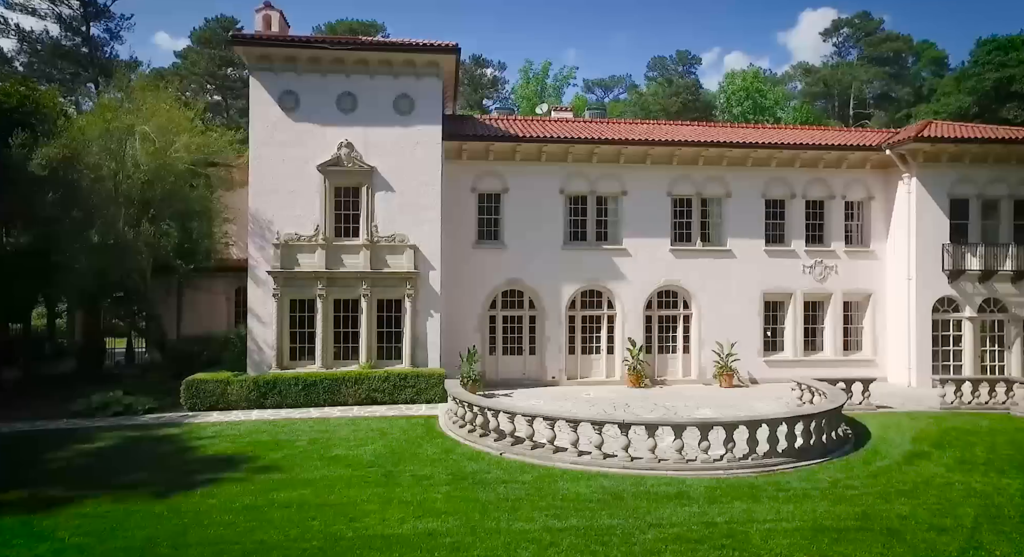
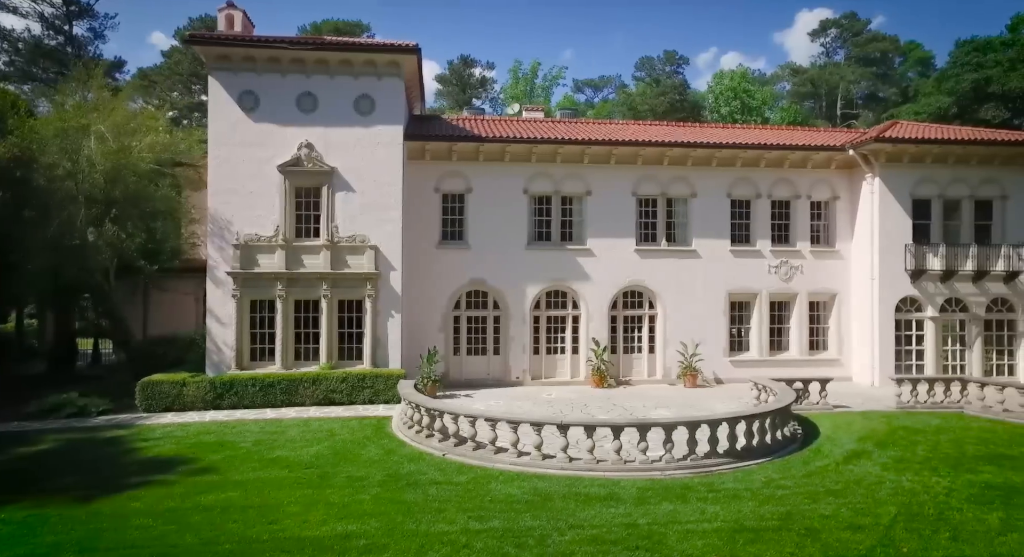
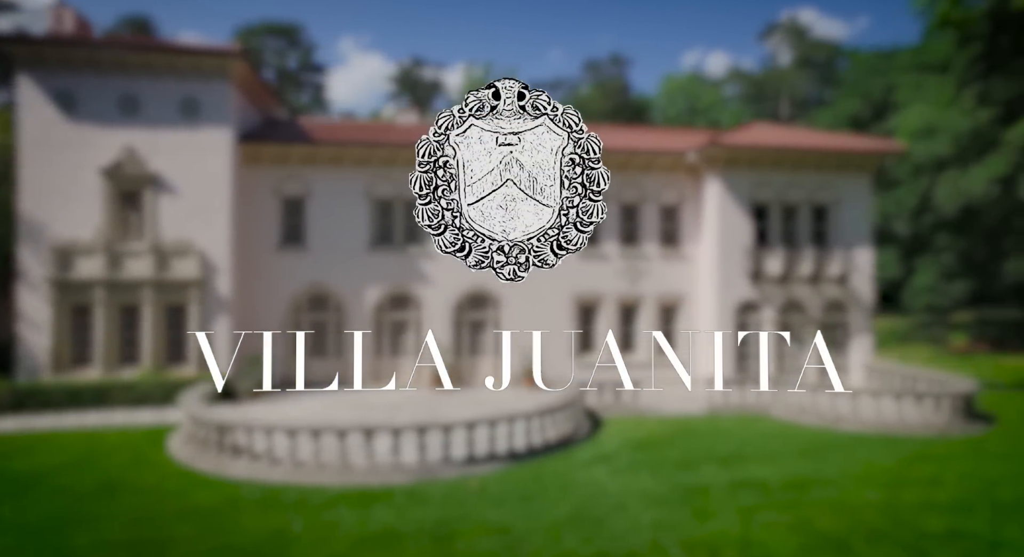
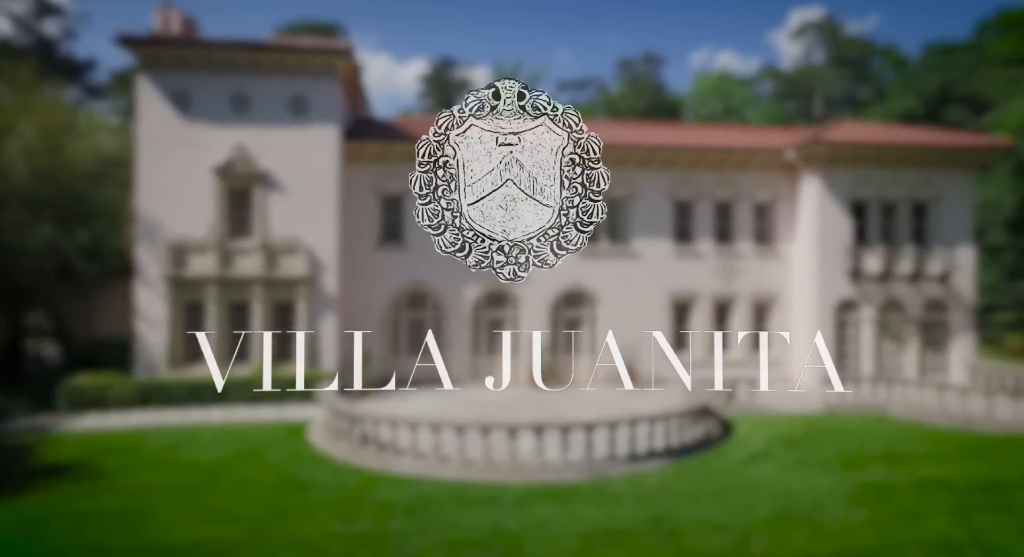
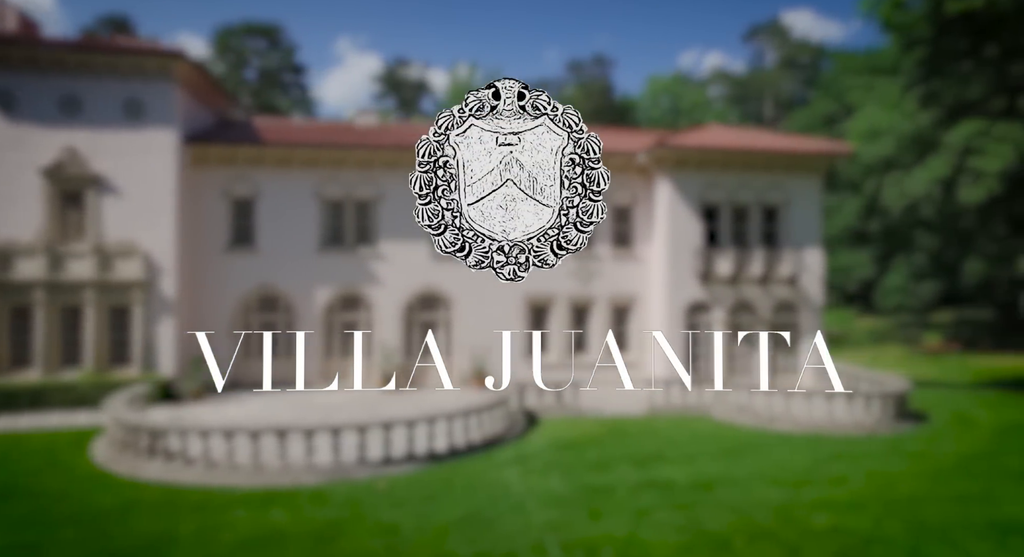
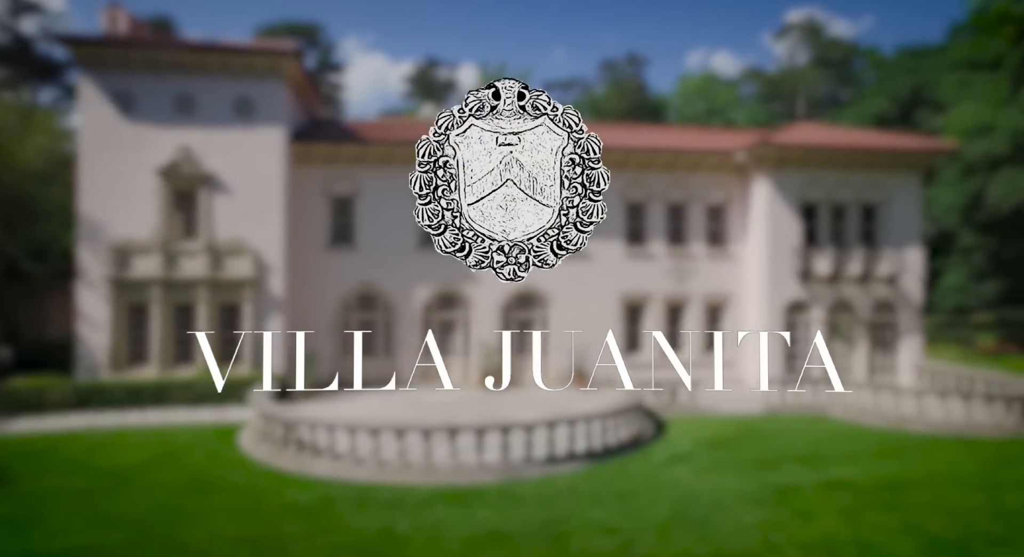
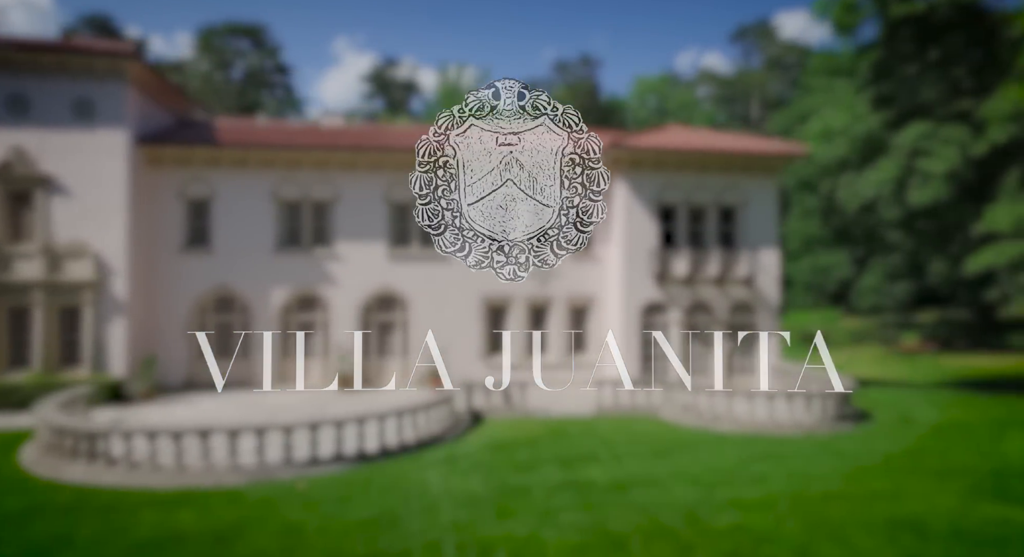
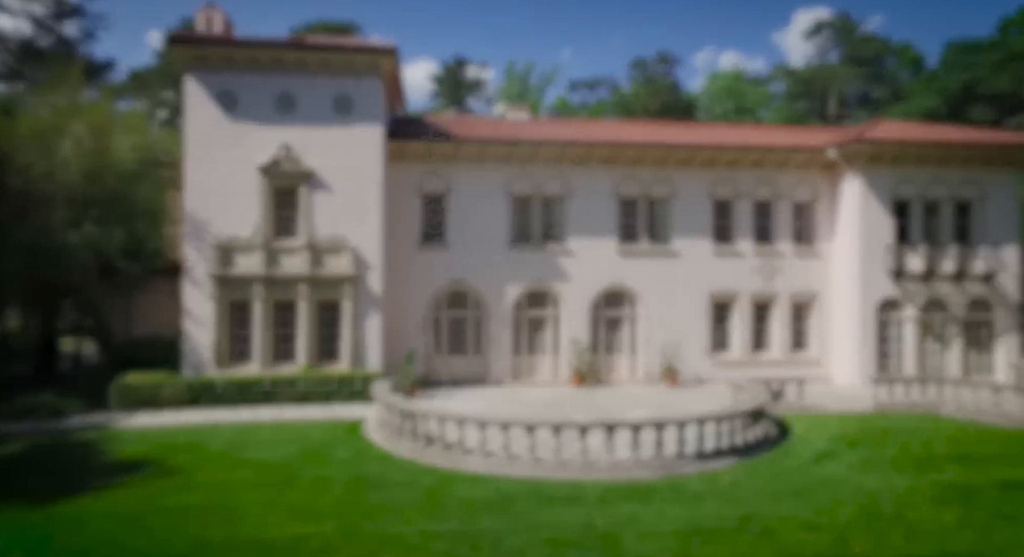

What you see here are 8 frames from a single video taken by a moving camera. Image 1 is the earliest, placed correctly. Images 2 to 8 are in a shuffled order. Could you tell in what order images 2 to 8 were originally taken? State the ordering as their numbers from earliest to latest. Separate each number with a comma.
2, 8, 4, 6, 3, 5, 7
